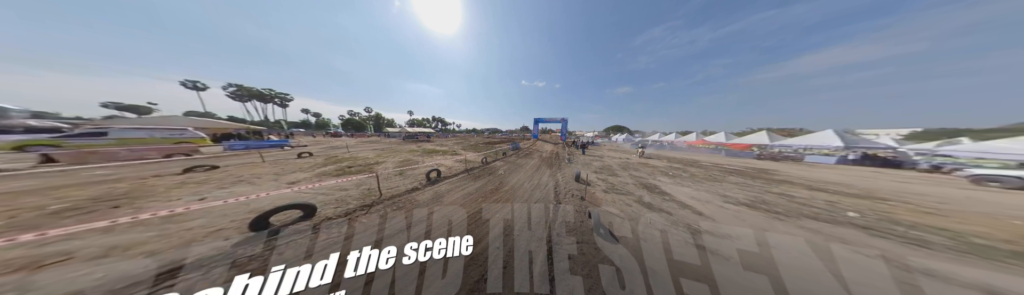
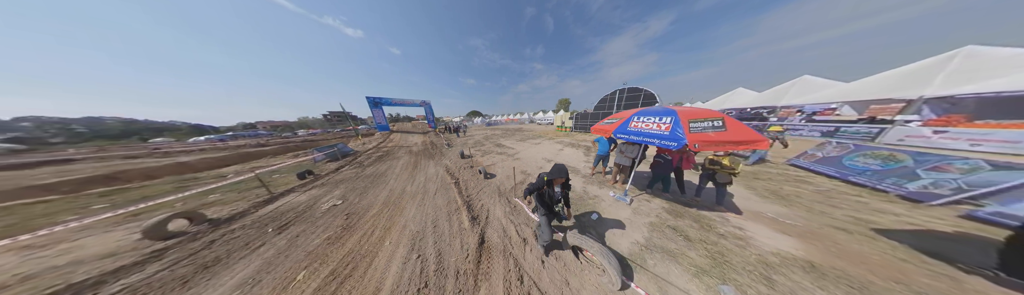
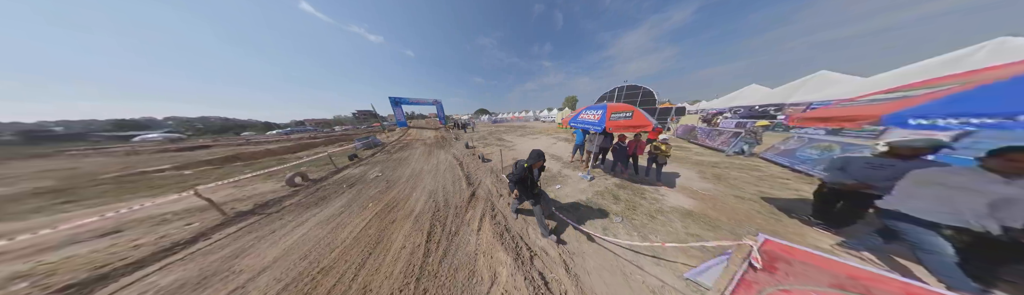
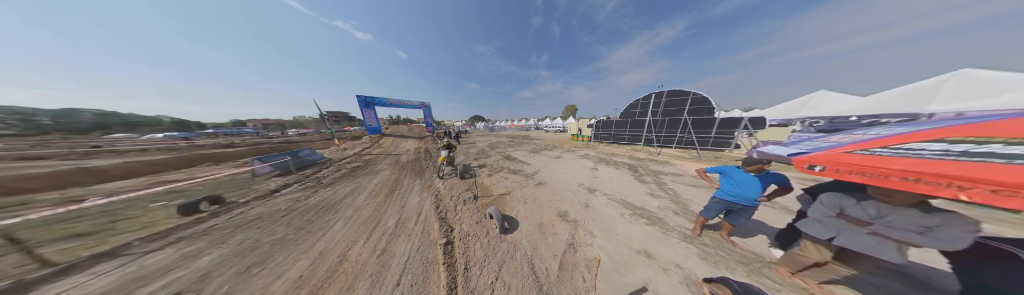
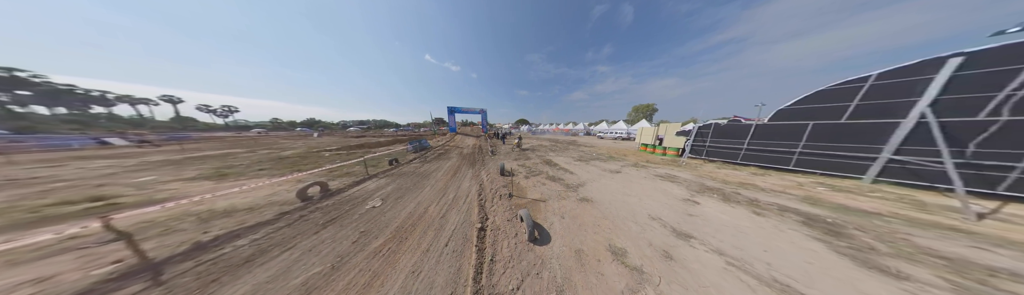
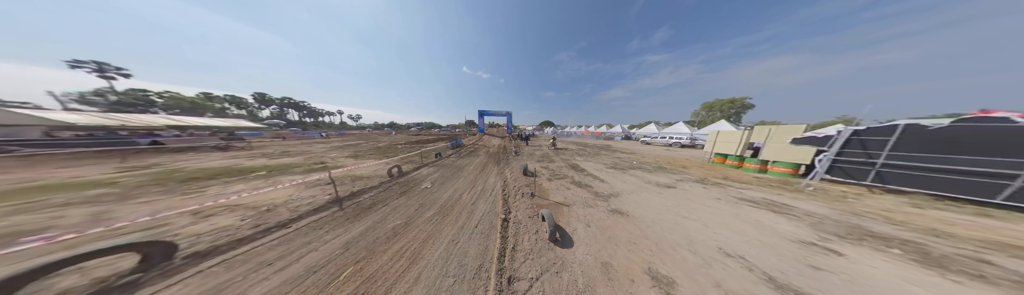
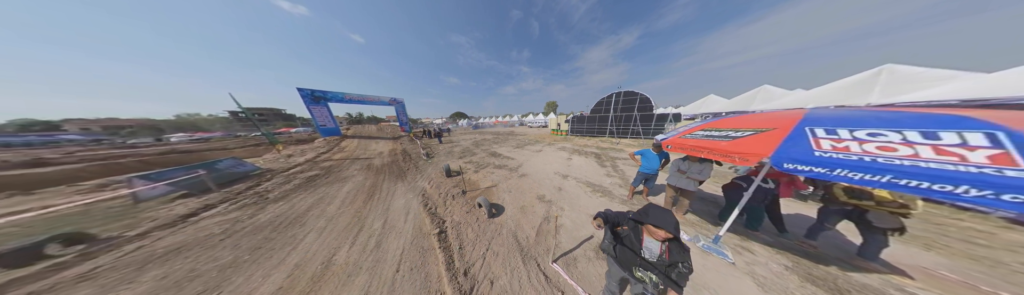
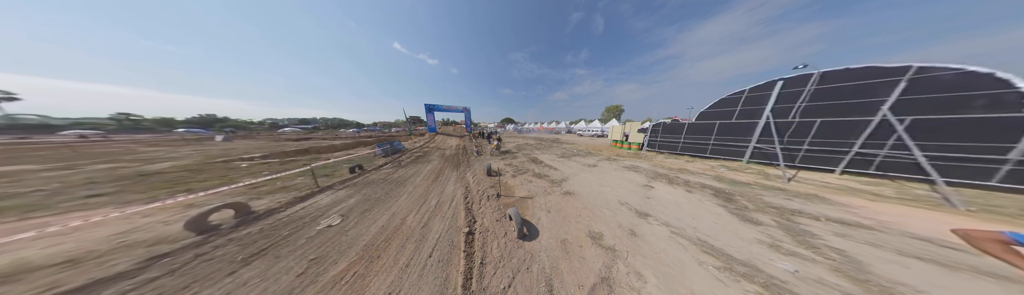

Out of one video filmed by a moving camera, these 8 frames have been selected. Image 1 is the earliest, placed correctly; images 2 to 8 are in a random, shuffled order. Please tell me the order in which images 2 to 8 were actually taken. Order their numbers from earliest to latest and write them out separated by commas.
6, 5, 8, 4, 7, 2, 3
